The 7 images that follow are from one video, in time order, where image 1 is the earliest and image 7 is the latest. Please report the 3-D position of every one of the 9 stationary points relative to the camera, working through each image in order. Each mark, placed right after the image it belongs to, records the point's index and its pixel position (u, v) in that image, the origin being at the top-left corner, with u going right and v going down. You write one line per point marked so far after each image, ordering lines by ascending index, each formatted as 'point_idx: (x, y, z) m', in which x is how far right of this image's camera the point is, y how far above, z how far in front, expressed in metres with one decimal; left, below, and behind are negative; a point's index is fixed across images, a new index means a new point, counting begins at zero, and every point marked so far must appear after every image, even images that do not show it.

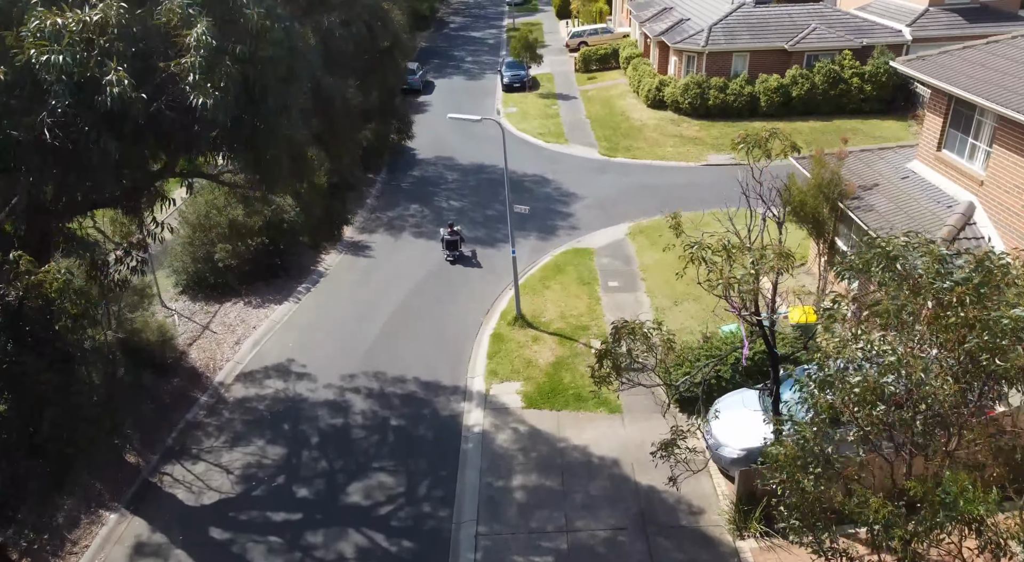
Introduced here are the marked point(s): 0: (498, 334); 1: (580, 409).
0: (-0.3, -1.1, +17.4) m
1: (+1.2, -2.3, +14.5) m
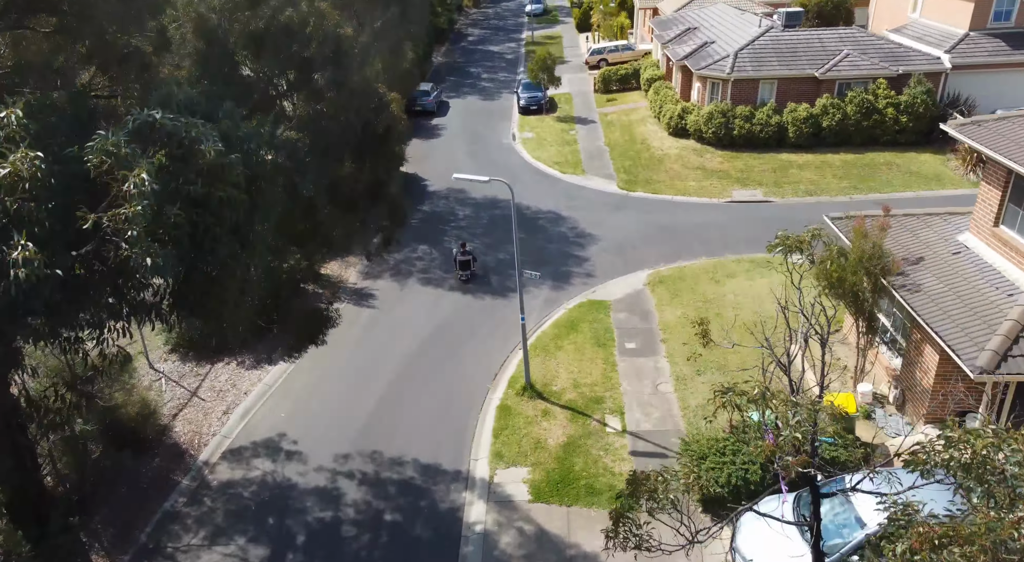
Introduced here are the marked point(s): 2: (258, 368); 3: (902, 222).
0: (-0.1, -2.5, +16.1) m
1: (+1.3, -3.6, +13.1) m
2: (-5.5, -1.9, +17.6) m
3: (+7.1, +1.1, +14.8) m
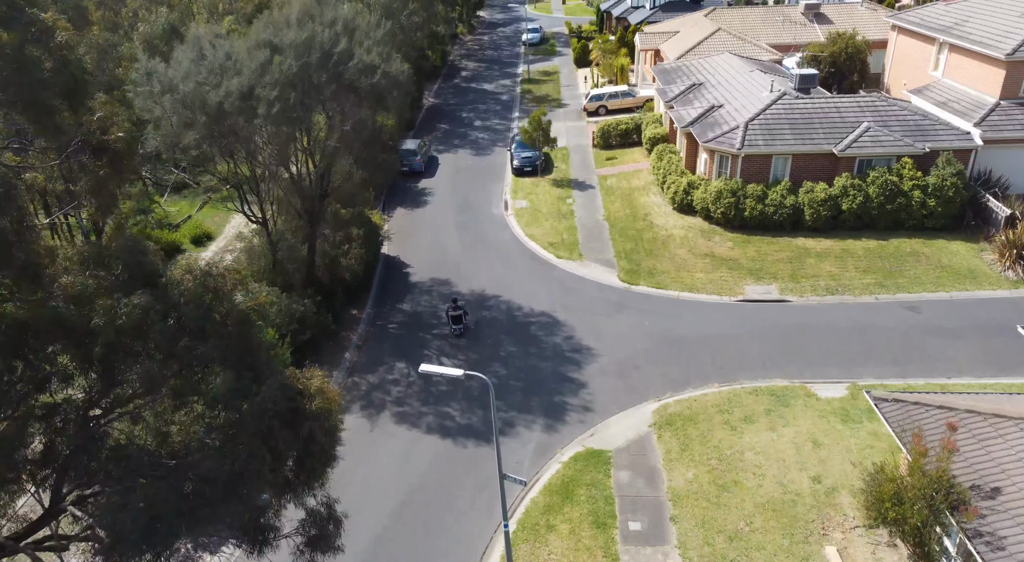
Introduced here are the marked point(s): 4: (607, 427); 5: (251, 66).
0: (-0.4, -5.7, +13.4) m
1: (+1.0, -6.9, +10.5) m
2: (-5.8, -5.2, +14.9) m
3: (+6.8, -2.2, +12.1) m
4: (+2.2, -3.4, +18.9) m
5: (-6.3, +5.1, +19.6) m
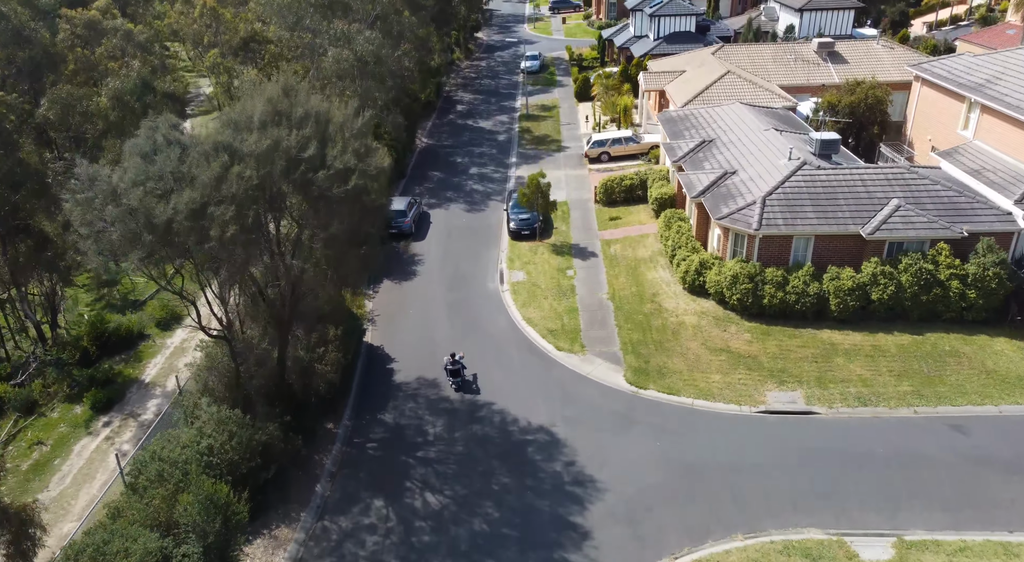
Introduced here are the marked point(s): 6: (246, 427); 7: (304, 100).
0: (-0.6, -8.7, +10.8) m
1: (+0.9, -9.8, +7.8) m
2: (-6.0, -8.2, +12.2) m
3: (+6.7, -5.2, +9.5) m
4: (+2.1, -6.4, +16.2) m
5: (-6.4, +2.2, +16.9) m
6: (-6.3, -3.4, +19.1) m
7: (-5.1, +4.4, +19.7) m
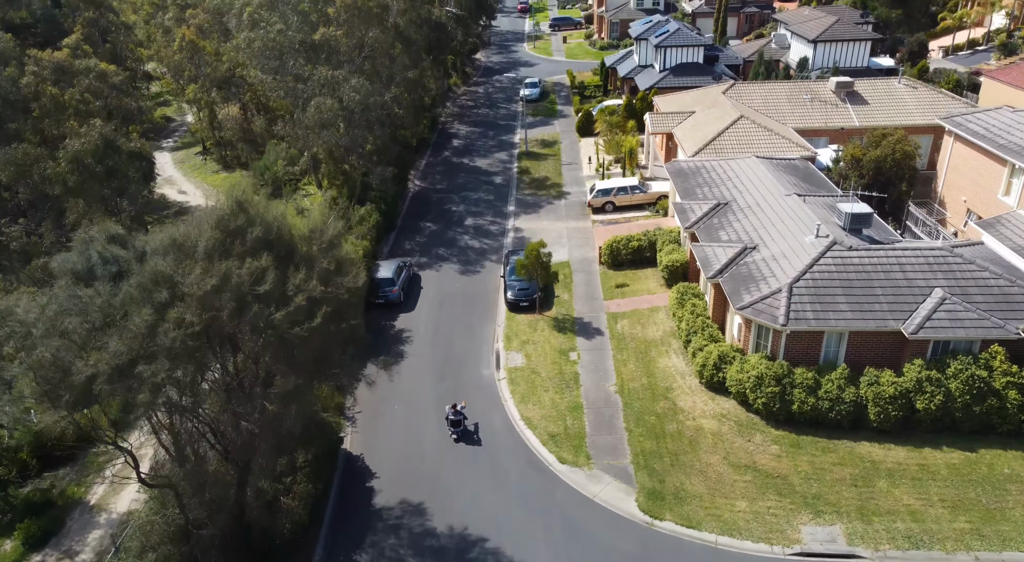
0: (-0.7, -11.6, +7.8) m
1: (+0.8, -12.7, +4.8) m
2: (-6.1, -11.0, +9.2) m
3: (+6.6, -8.1, +6.5) m
4: (+2.0, -9.3, +13.2) m
5: (-6.5, -0.7, +14.0) m
6: (-6.4, -6.4, +16.1) m
7: (-5.2, +1.5, +16.8) m
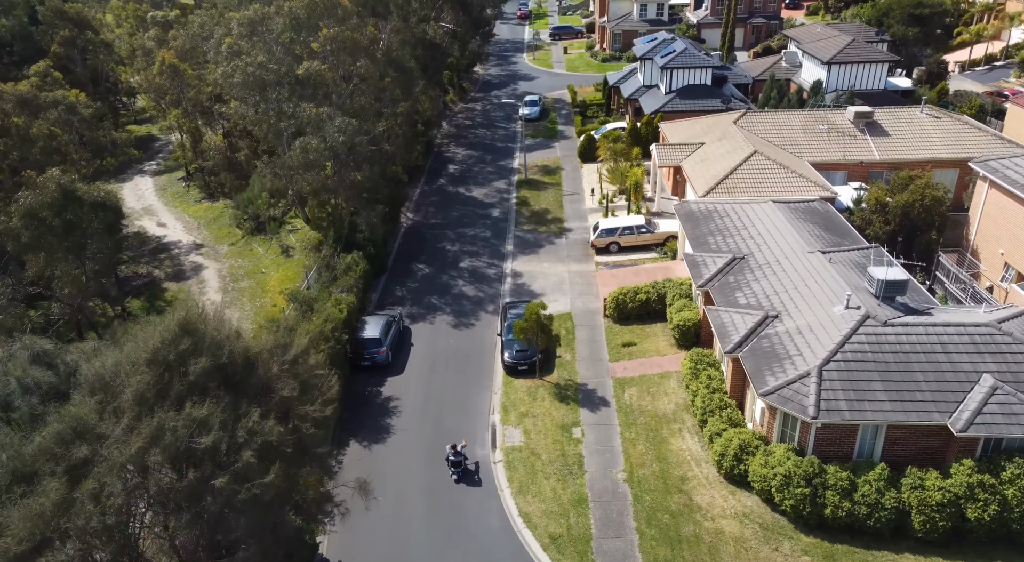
0: (-0.8, -13.9, +5.2) m
1: (+0.7, -15.0, +2.2) m
2: (-6.1, -13.3, +6.6) m
3: (+6.5, -10.4, +3.9) m
4: (+1.9, -11.6, +10.6) m
5: (-6.6, -3.0, +11.3) m
6: (-6.4, -8.6, +13.5) m
7: (-5.2, -0.8, +14.1) m
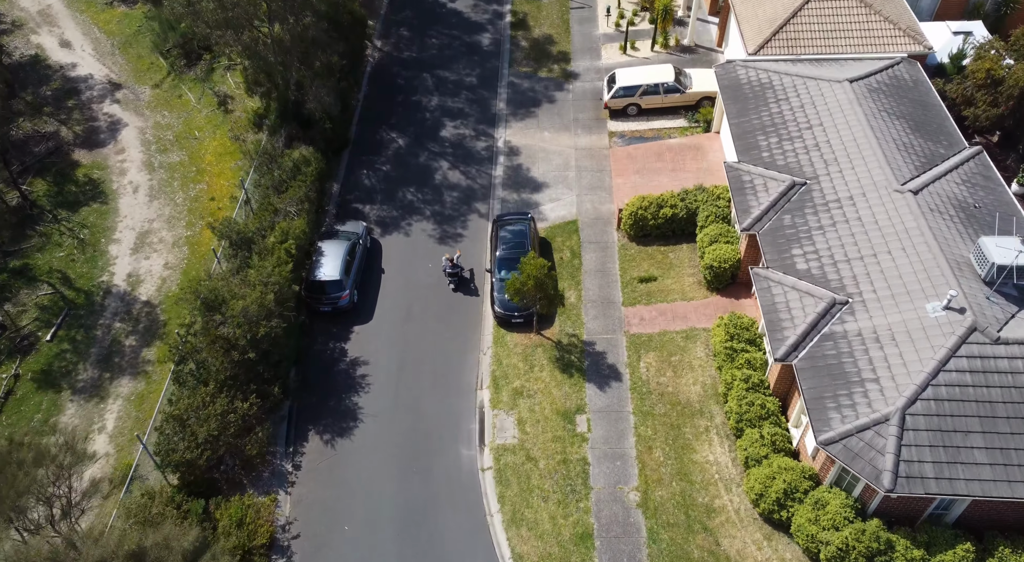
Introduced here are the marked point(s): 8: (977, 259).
0: (-0.9, -19.8, +5.2) m
1: (+0.5, -21.9, +2.8) m
2: (-6.3, -18.7, +6.3) m
3: (+6.4, -16.9, +2.7) m
4: (+1.7, -15.7, +9.5) m
5: (-6.8, -7.4, +7.0) m
6: (-6.7, -11.9, +11.0) m
7: (-5.4, -4.3, +8.8) m
8: (+11.0, +0.4, +19.0) m
